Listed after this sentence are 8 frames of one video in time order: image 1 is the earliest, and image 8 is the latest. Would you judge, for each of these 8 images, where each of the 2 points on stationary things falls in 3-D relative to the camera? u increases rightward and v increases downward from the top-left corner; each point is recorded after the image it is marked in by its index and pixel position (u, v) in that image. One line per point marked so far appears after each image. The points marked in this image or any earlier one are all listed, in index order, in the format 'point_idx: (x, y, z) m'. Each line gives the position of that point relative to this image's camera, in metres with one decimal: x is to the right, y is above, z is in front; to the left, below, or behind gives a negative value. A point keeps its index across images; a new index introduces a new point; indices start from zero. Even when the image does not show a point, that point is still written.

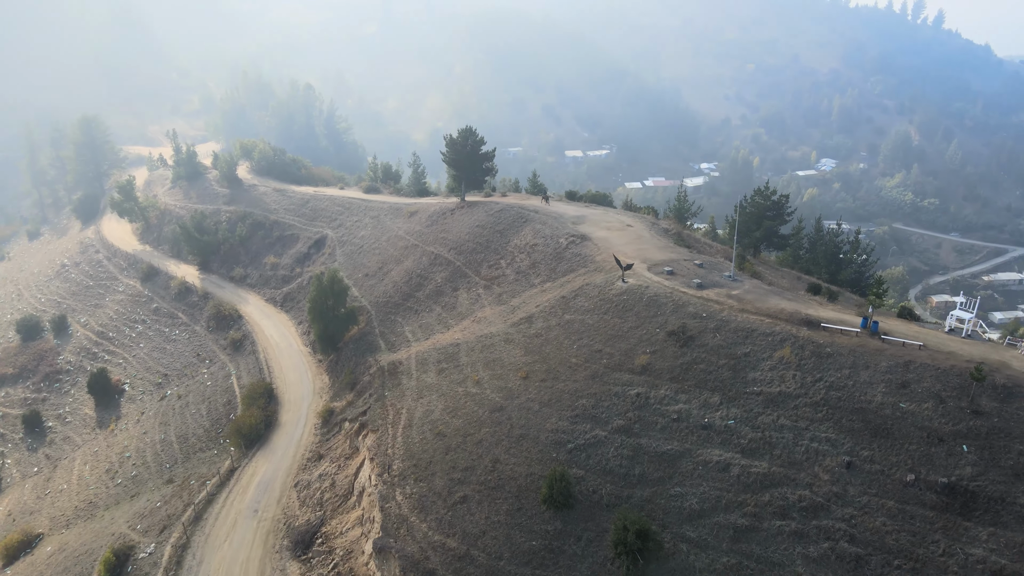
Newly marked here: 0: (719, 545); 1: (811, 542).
0: (+5.6, -7.0, +20.3) m
1: (+8.1, -6.9, +20.1) m
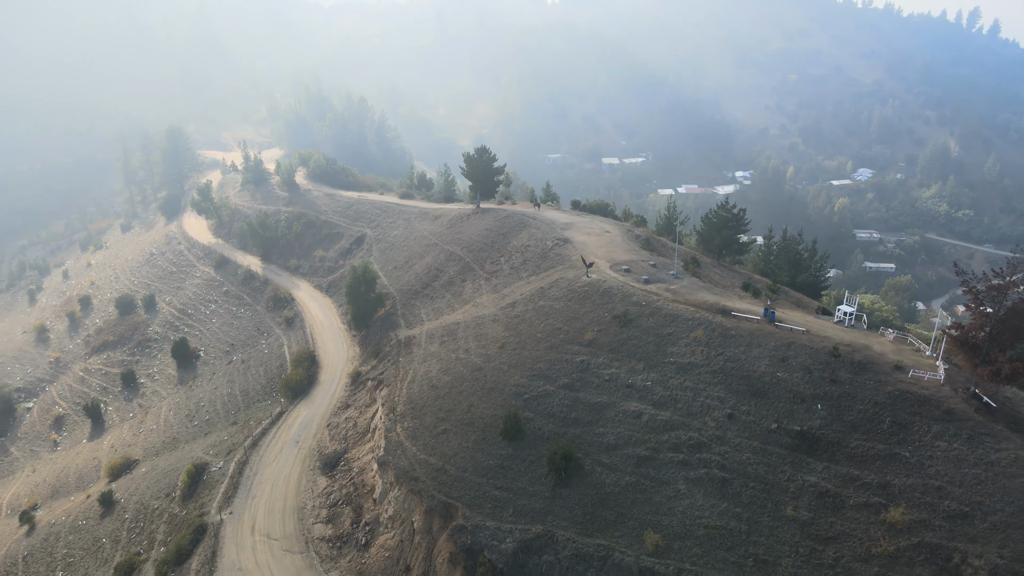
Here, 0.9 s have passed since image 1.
0: (+4.2, -6.7, +27.7) m
1: (+6.6, -6.6, +27.3) m
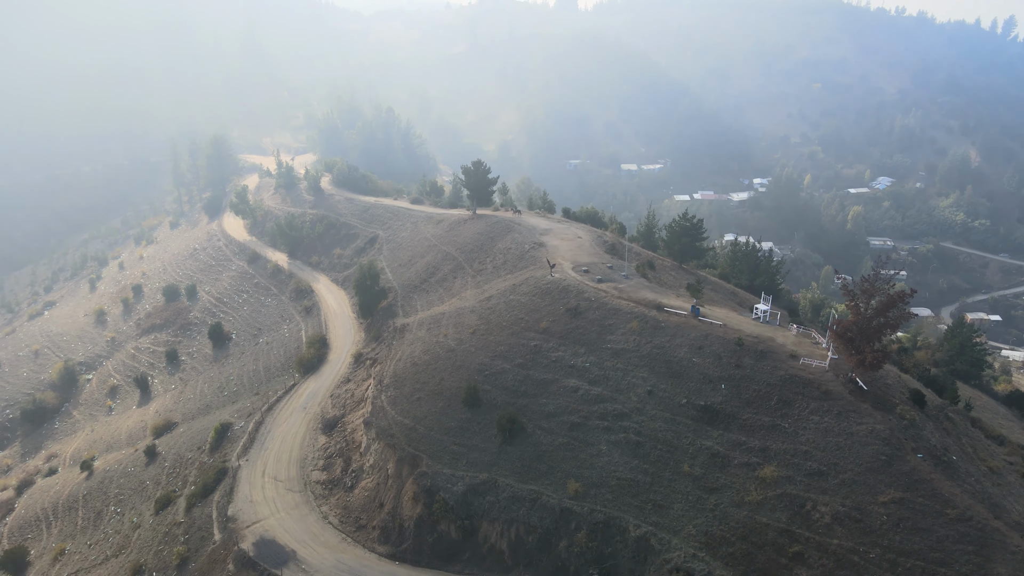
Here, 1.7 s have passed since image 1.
0: (+2.1, -6.5, +34.0) m
1: (+4.6, -6.5, +33.5) m
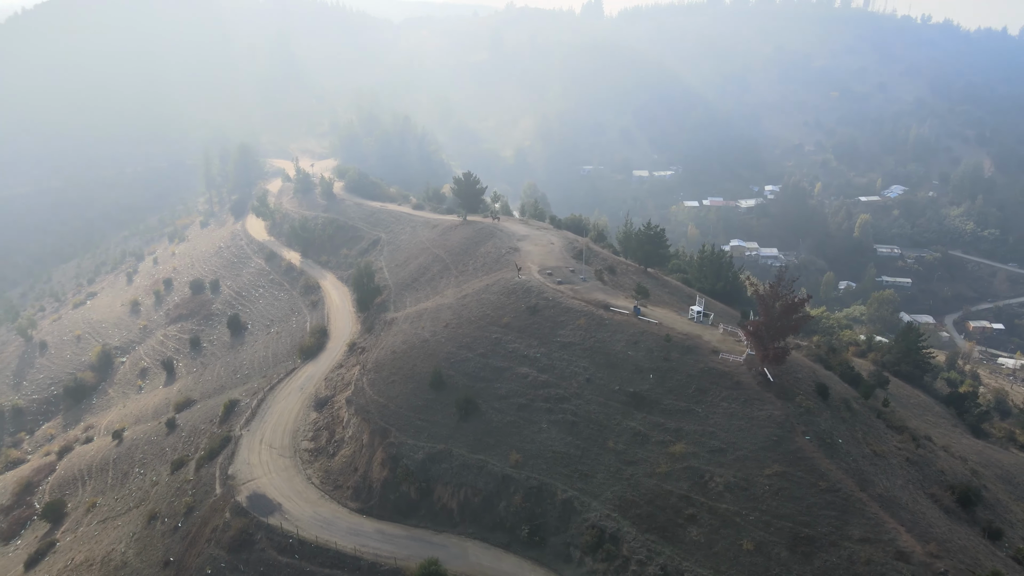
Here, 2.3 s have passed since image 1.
0: (-0.2, -6.5, +39.7) m
1: (+2.2, -6.6, +39.0) m
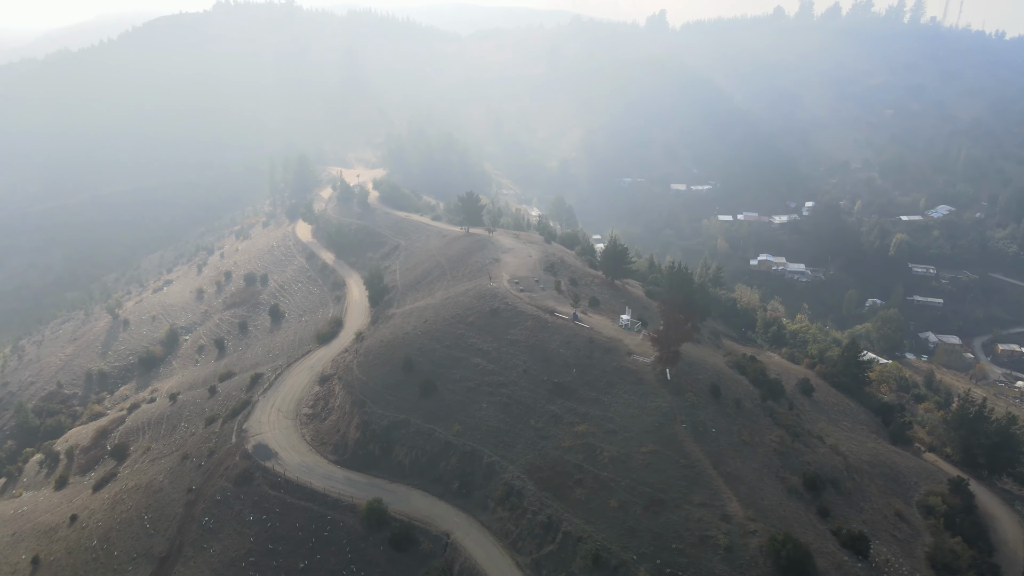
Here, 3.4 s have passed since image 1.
0: (-3.5, -6.9, +49.4) m
1: (-1.2, -7.1, +48.5) m
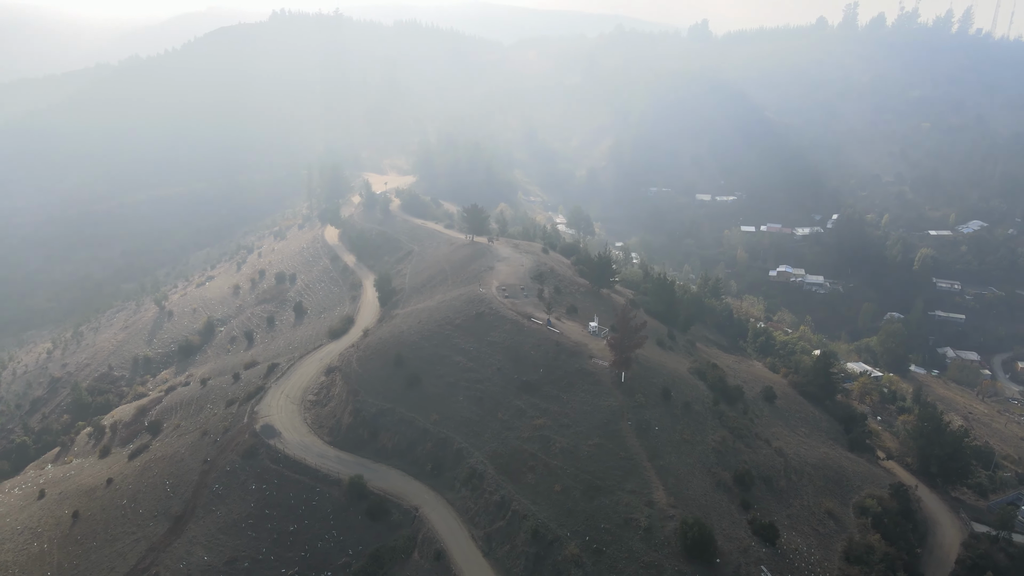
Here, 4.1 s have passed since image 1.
0: (-5.4, -7.3, +55.6) m
1: (-3.2, -7.5, +54.6) m
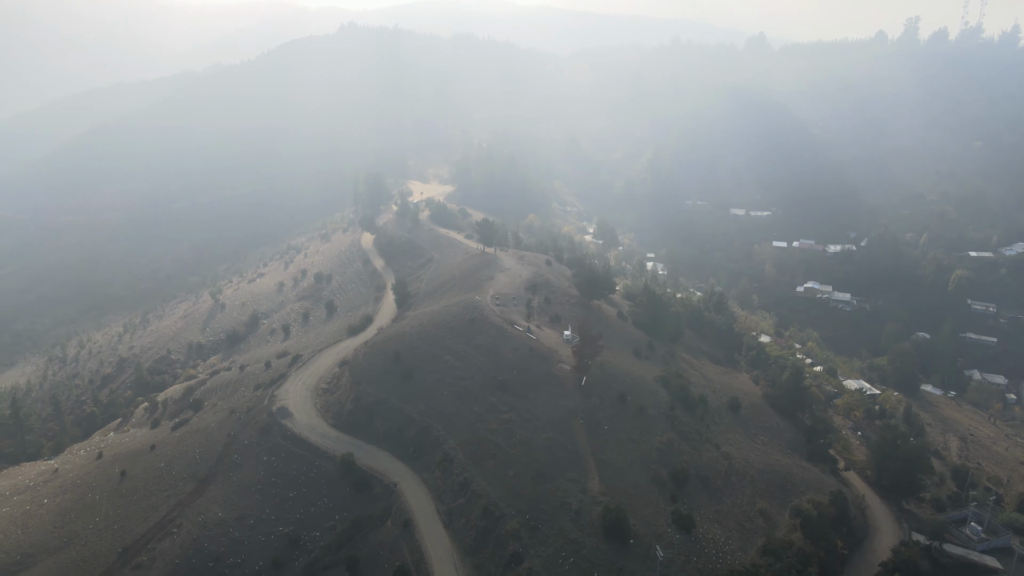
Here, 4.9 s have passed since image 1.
0: (-7.1, -7.9, +63.5) m
1: (-5.0, -8.2, +62.2) m
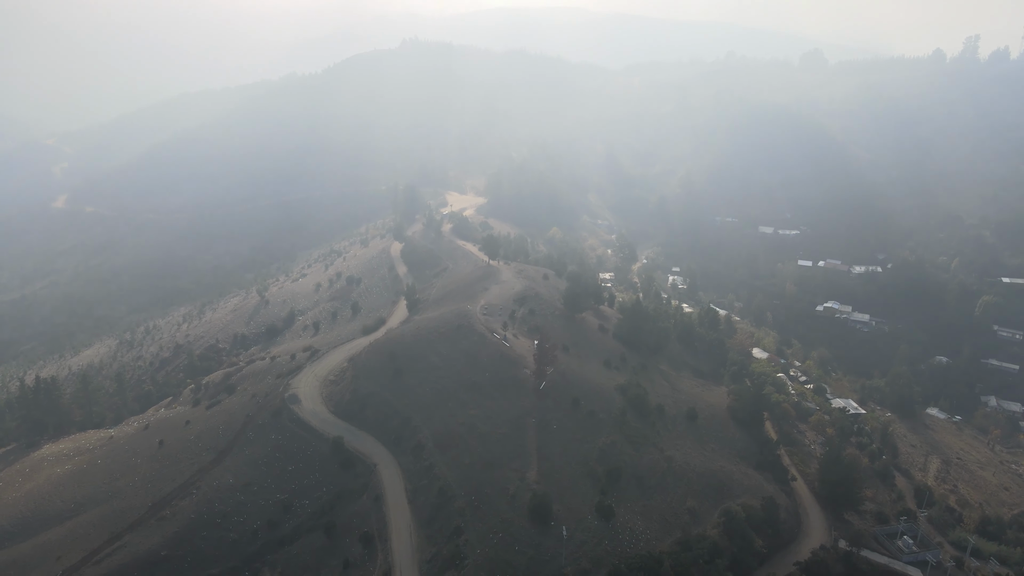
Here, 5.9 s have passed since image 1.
0: (-9.4, -8.8, +72.8) m
1: (-7.4, -9.2, +71.4) m
